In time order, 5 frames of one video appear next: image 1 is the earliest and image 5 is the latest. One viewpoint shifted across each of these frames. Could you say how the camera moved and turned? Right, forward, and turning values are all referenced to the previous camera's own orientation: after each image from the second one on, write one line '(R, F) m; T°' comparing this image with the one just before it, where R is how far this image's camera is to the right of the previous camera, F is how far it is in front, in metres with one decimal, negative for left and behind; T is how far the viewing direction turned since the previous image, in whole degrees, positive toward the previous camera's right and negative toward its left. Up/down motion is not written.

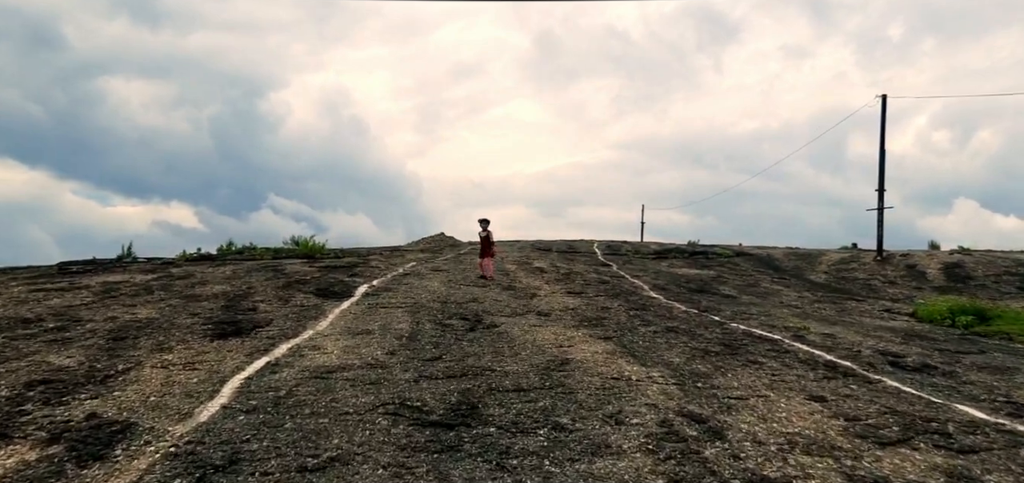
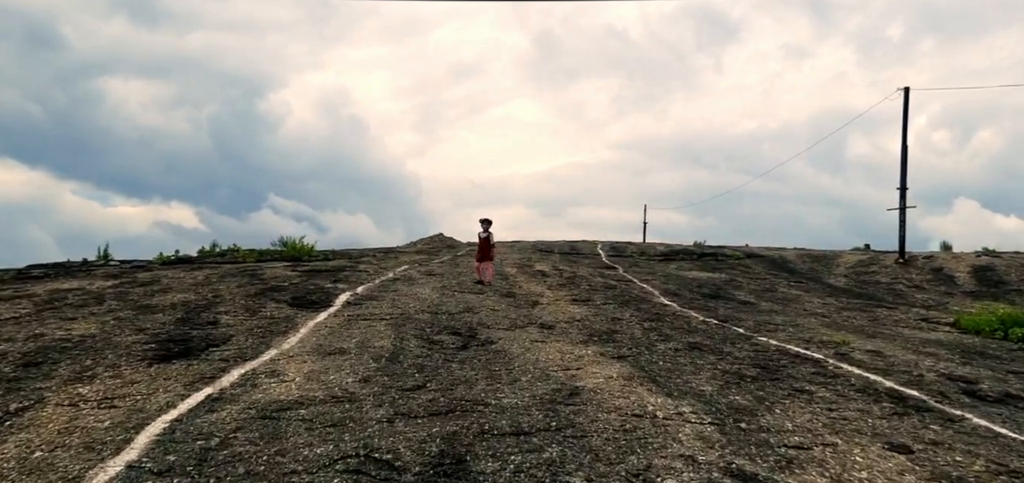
(0.0, +1.3) m; 0°
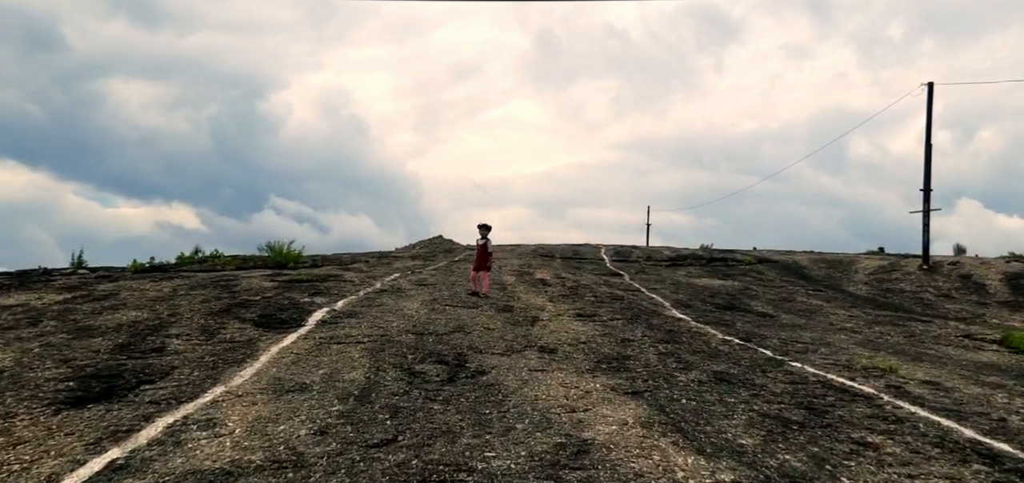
(+0.1, +1.3) m; 0°
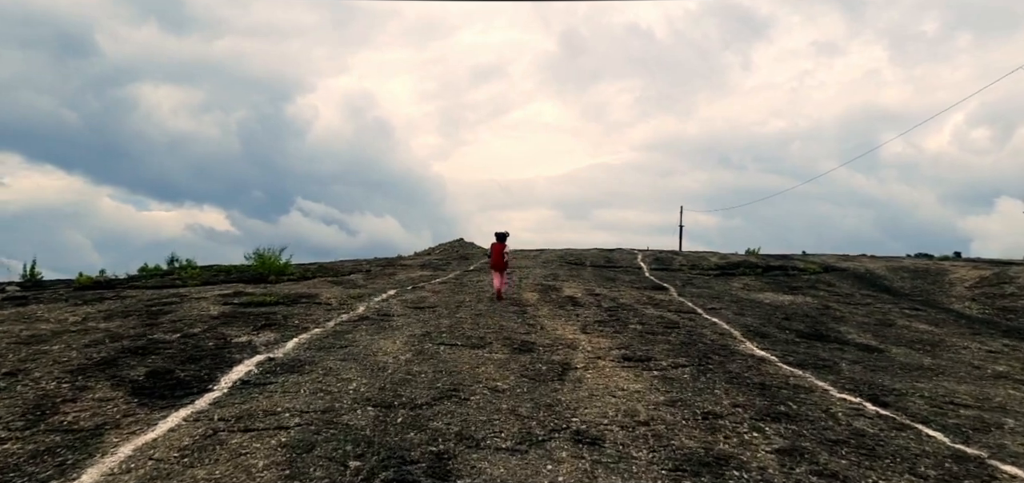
(+0.1, +3.4) m; -2°
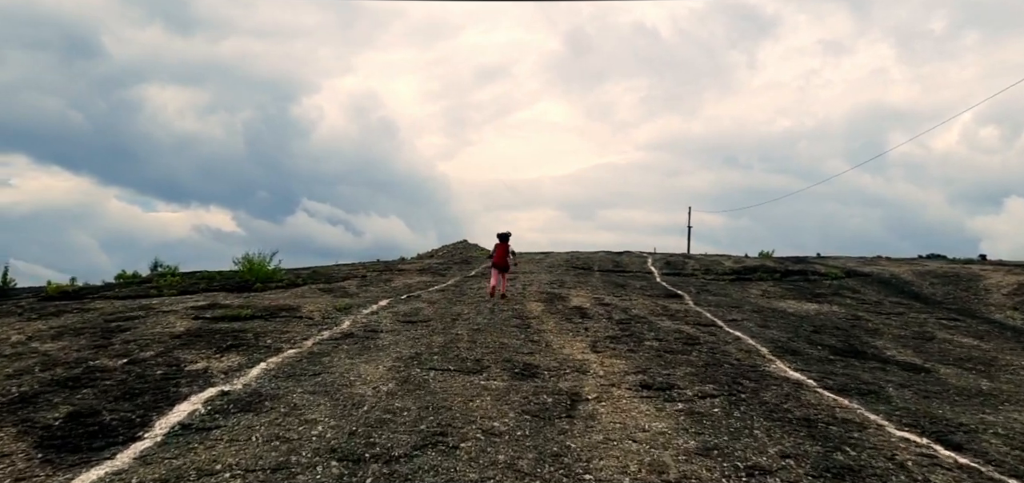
(+0.1, +1.1) m; 0°
